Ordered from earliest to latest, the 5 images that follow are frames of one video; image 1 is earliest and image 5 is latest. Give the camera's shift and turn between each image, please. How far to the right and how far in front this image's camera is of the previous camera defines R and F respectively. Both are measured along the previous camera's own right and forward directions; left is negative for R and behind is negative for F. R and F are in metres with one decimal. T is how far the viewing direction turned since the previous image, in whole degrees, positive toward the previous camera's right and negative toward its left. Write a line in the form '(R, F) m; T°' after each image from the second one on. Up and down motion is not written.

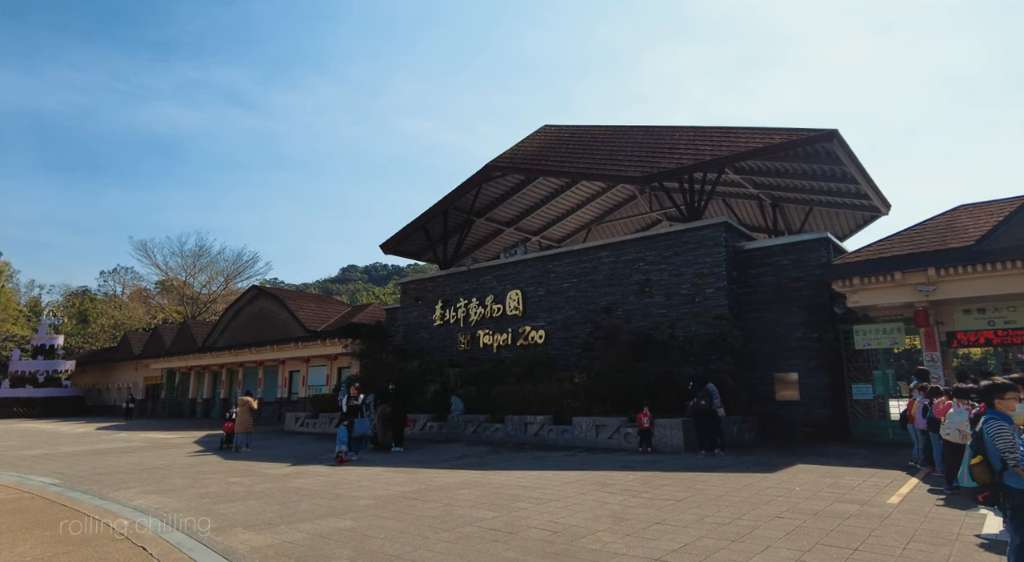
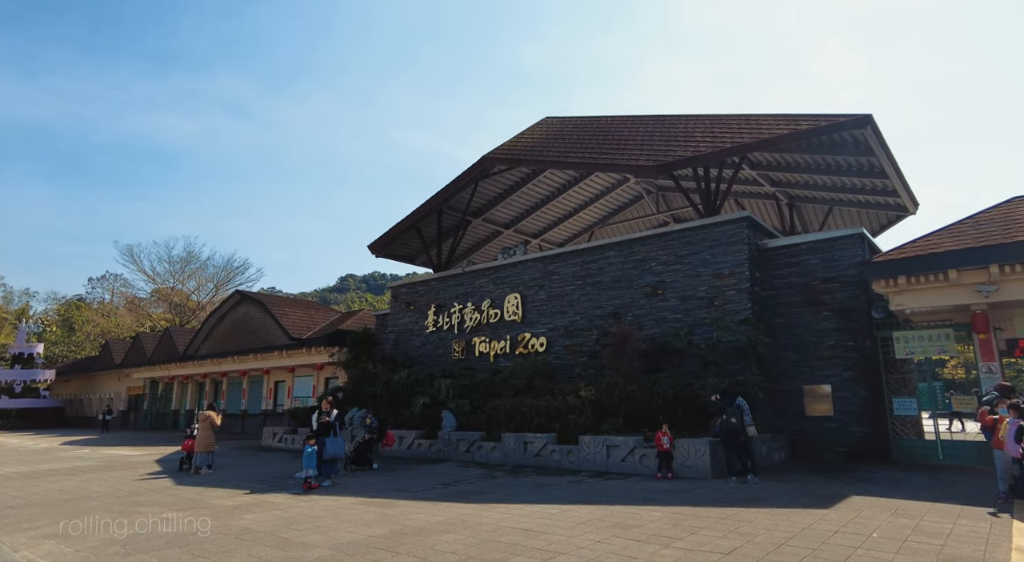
(0.0, +1.4) m; 0°
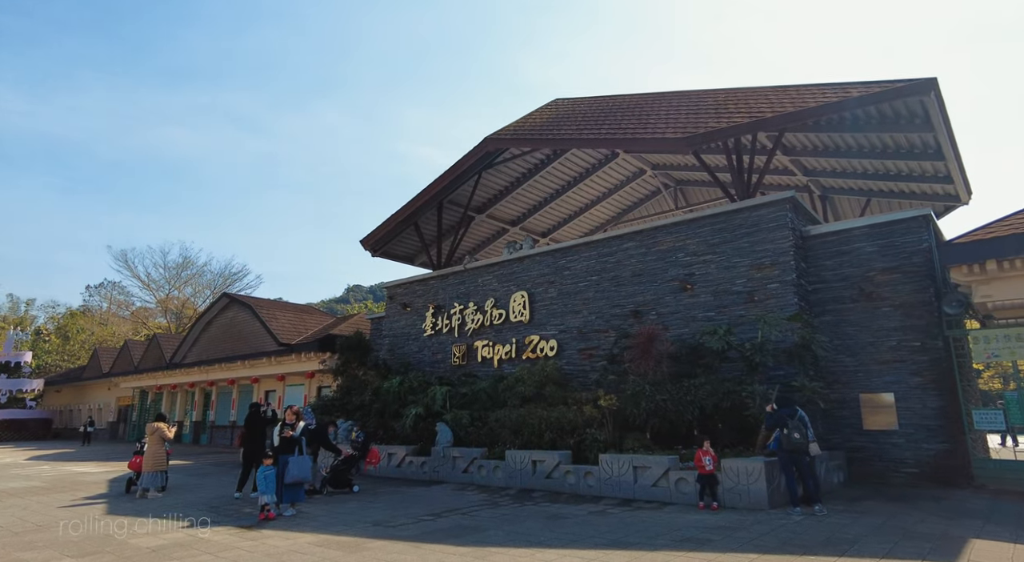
(0.0, +1.6) m; -1°
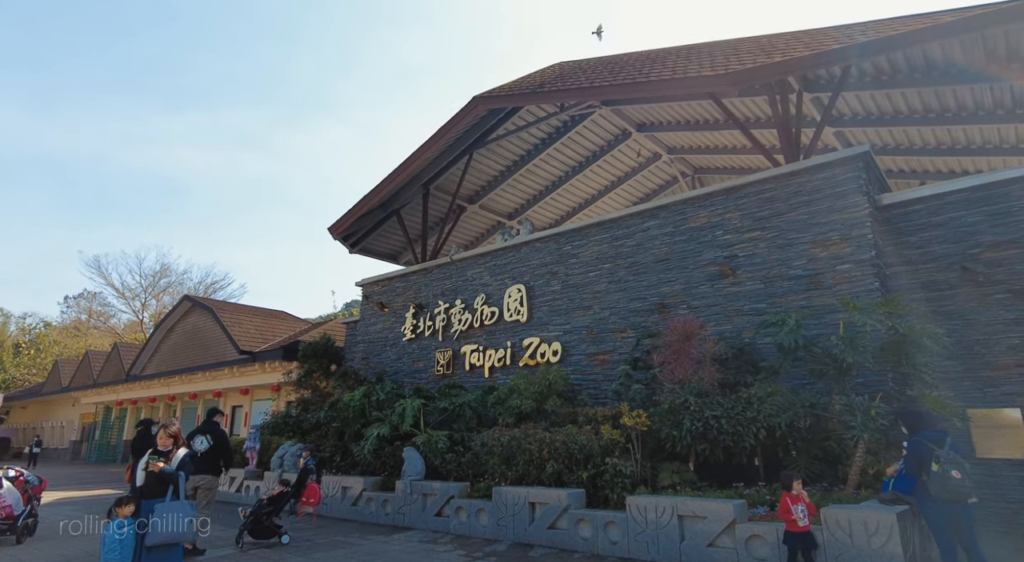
(+0.1, +2.5) m; 0°
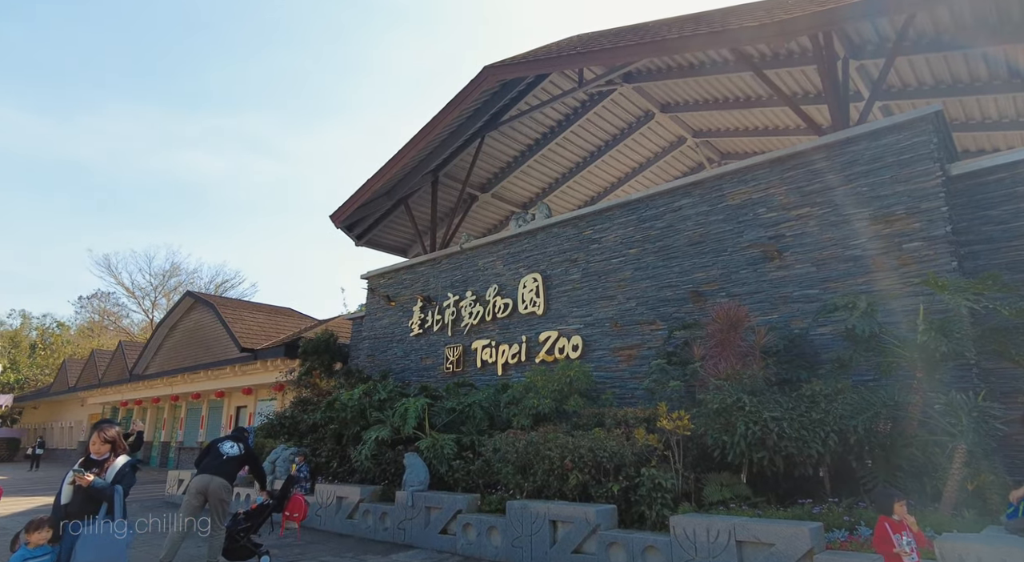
(0.0, +1.0) m; -1°
